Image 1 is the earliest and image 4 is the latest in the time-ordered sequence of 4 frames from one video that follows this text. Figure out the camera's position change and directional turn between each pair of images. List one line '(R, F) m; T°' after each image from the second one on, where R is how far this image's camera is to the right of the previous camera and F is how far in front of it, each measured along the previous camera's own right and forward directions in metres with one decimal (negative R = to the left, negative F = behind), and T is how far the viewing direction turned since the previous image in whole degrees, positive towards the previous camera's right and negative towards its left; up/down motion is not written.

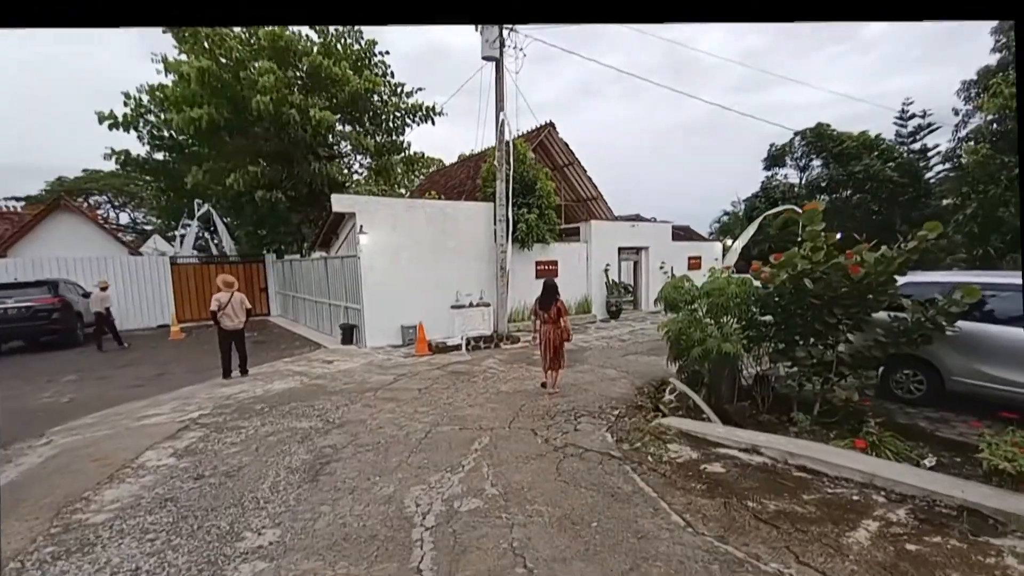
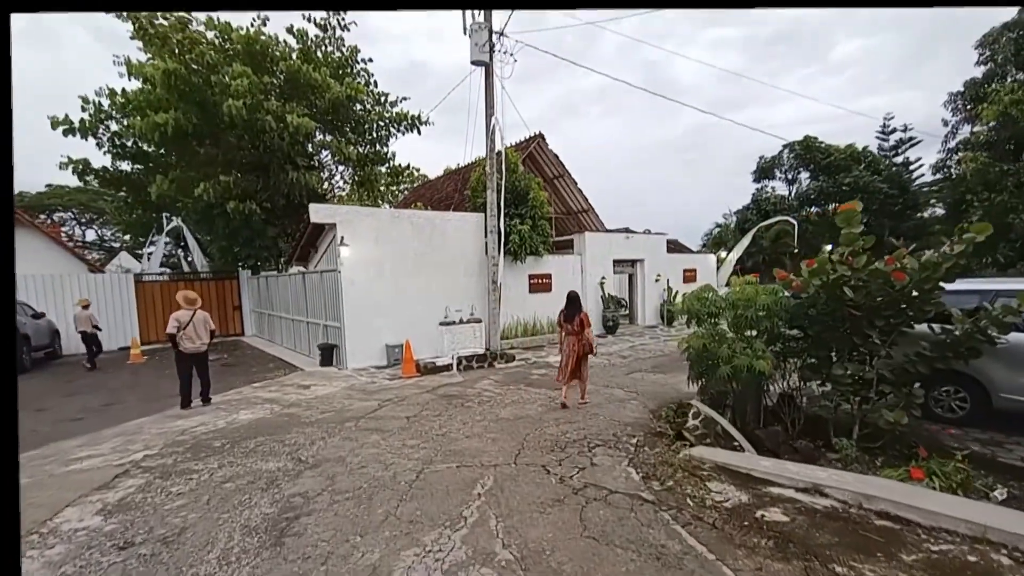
(-0.2, +0.6) m; +2°
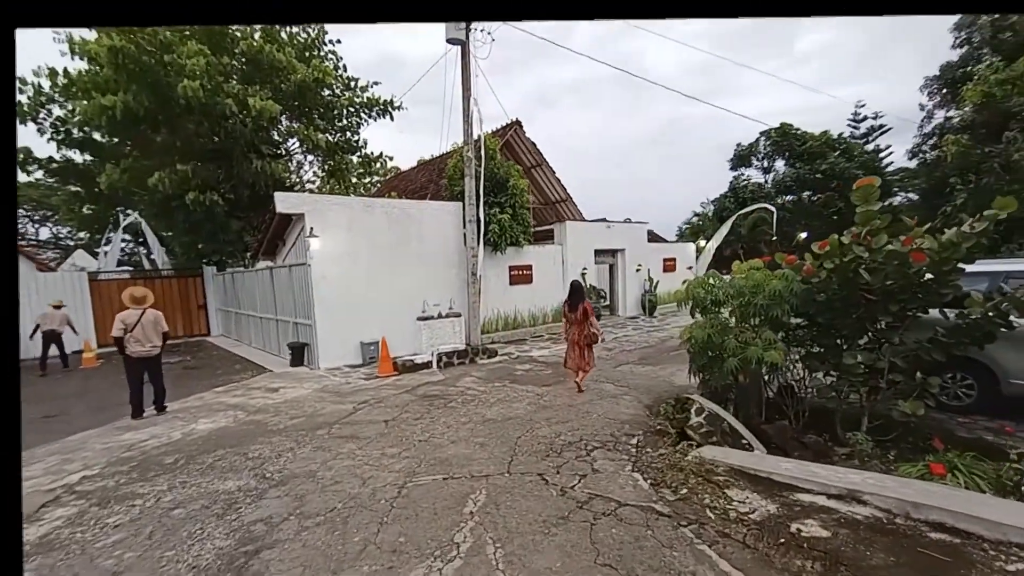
(-0.1, +0.4) m; +3°
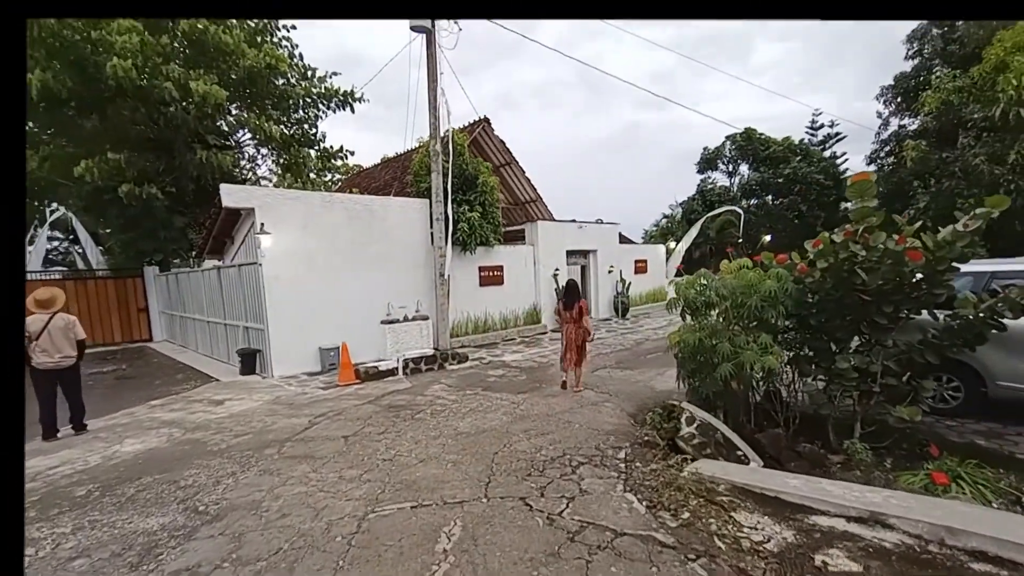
(-0.1, +0.4) m; +4°
